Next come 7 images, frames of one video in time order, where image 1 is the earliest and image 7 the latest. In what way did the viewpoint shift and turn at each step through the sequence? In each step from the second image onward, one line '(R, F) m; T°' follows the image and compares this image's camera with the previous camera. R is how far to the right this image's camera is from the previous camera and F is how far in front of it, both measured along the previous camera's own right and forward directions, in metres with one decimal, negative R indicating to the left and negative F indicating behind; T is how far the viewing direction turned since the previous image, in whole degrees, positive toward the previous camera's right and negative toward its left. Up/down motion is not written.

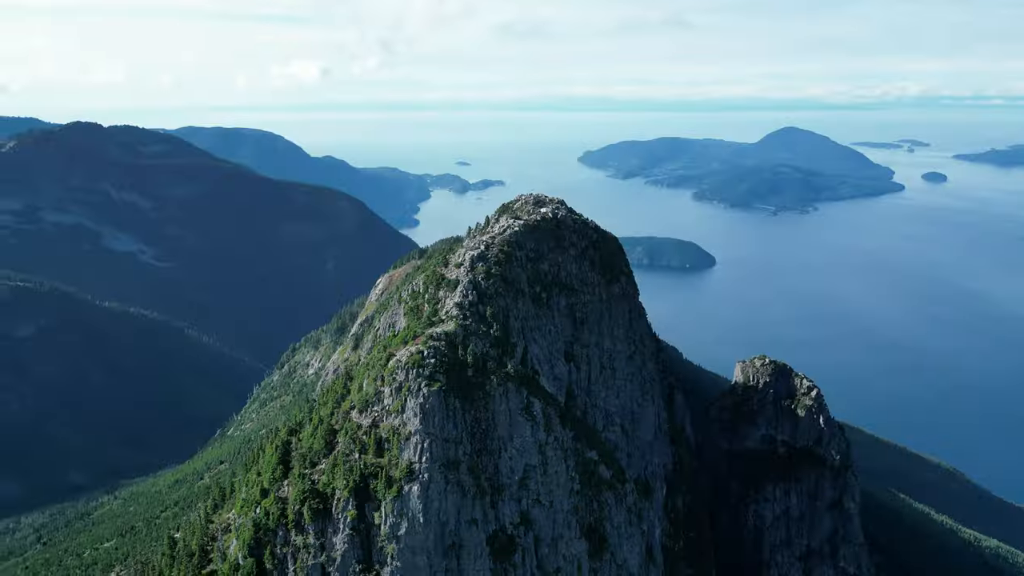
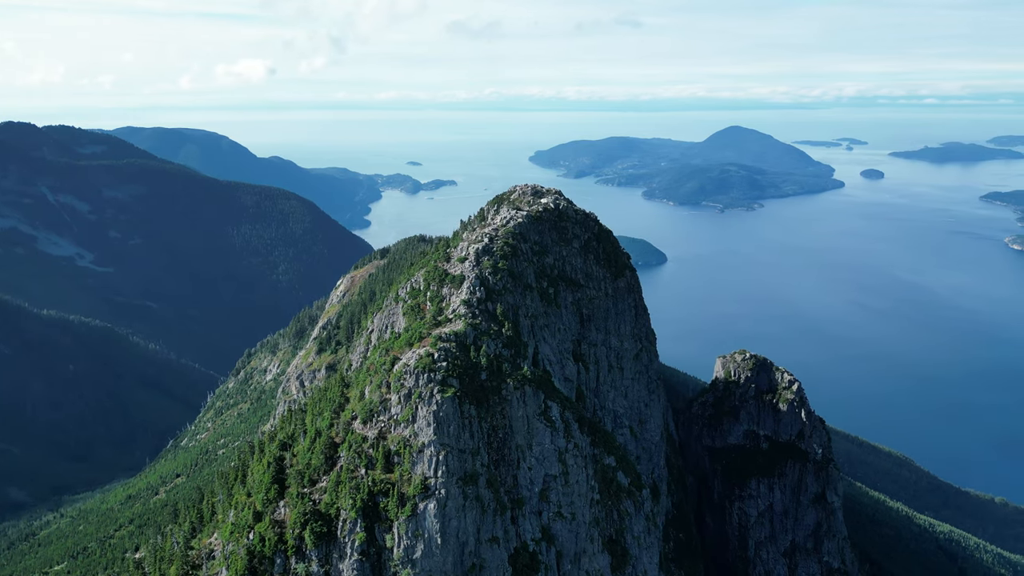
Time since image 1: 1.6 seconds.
(-3.5, +3.7) m; +4°
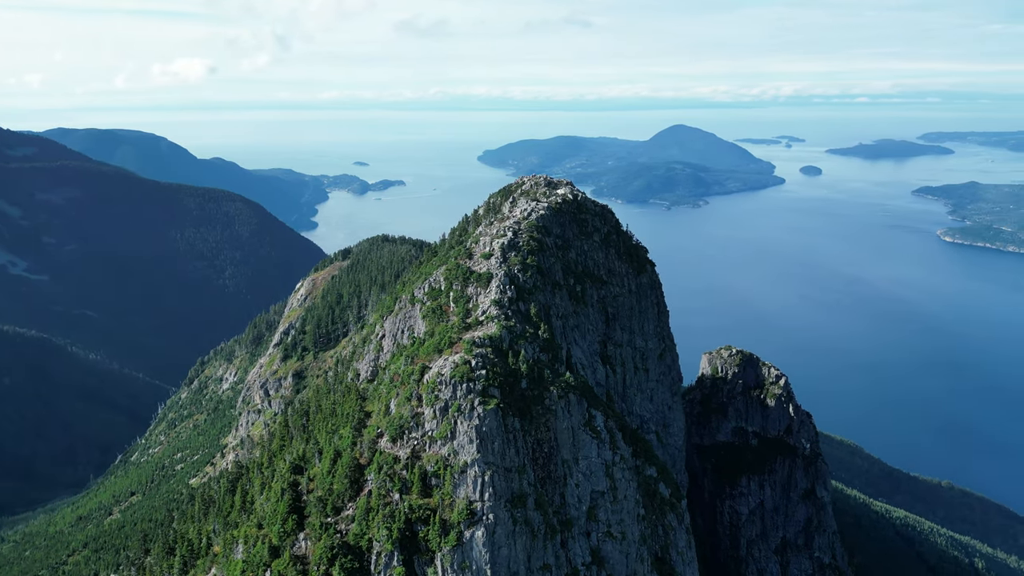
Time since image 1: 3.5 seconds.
(-4.6, +4.1) m; +4°
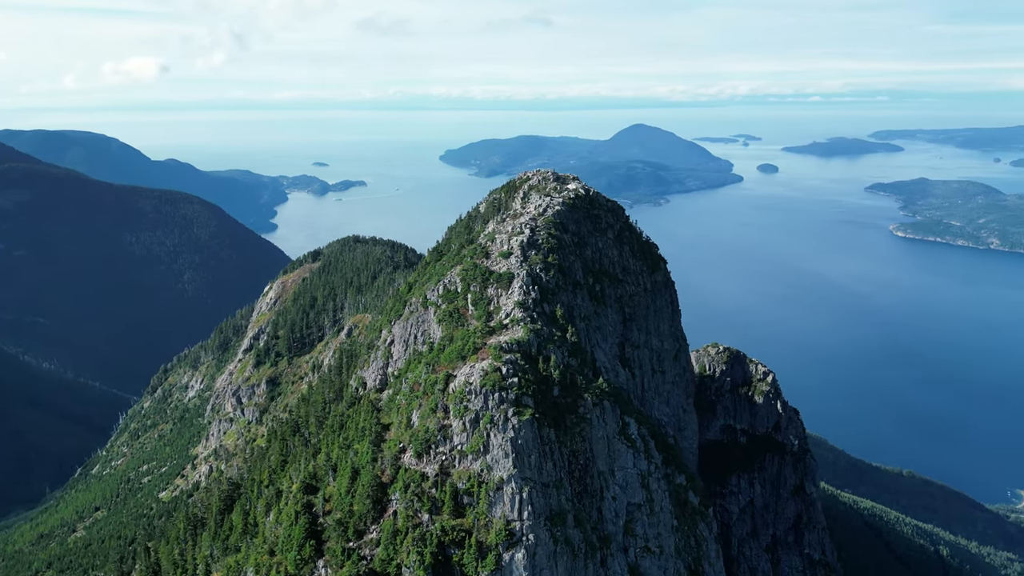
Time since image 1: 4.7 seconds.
(-3.1, +2.5) m; +3°
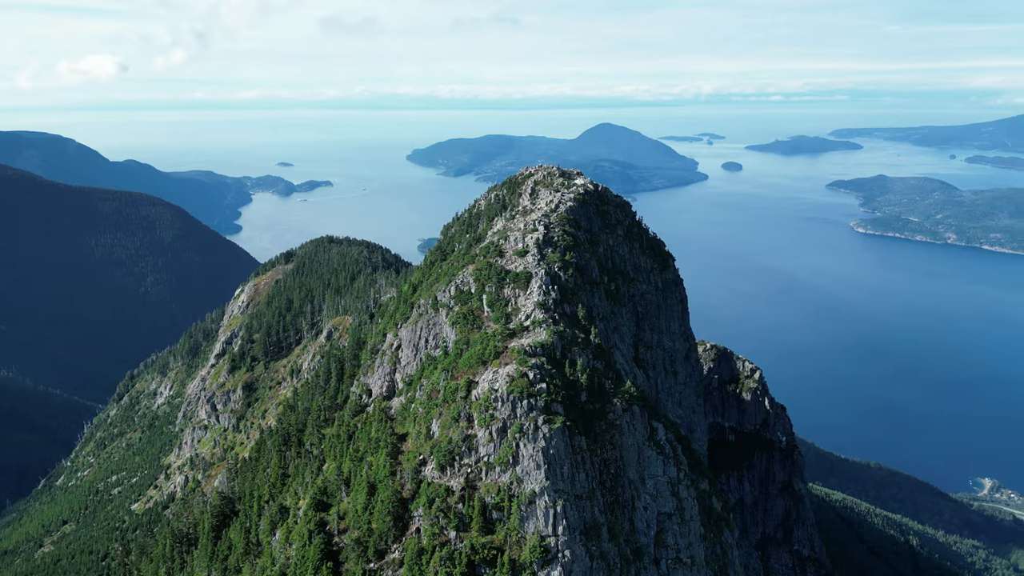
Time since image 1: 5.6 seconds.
(-2.4, +1.9) m; +2°
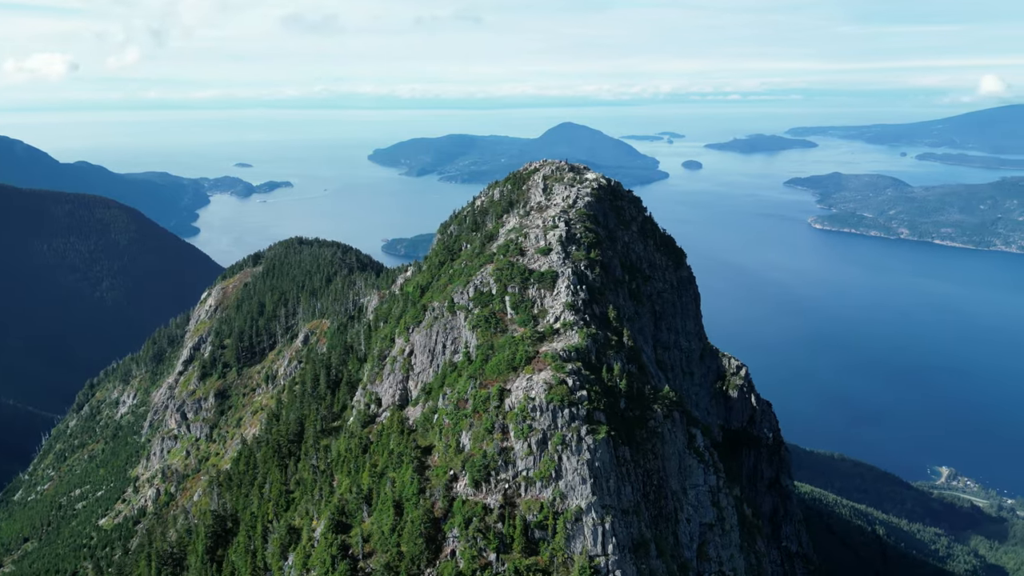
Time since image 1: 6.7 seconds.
(-2.8, +2.2) m; +3°
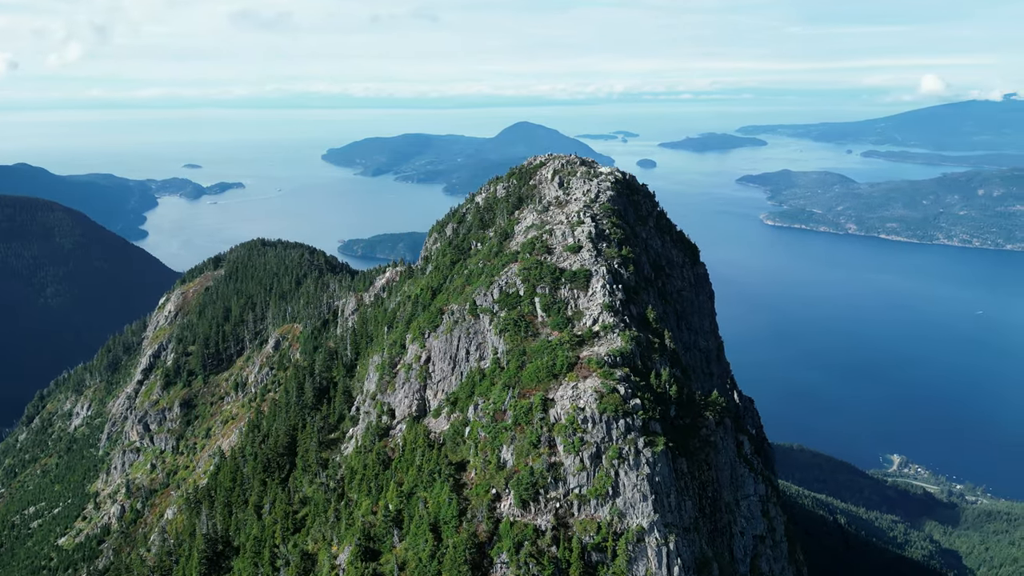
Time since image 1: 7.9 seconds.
(-3.2, +2.5) m; +3°
